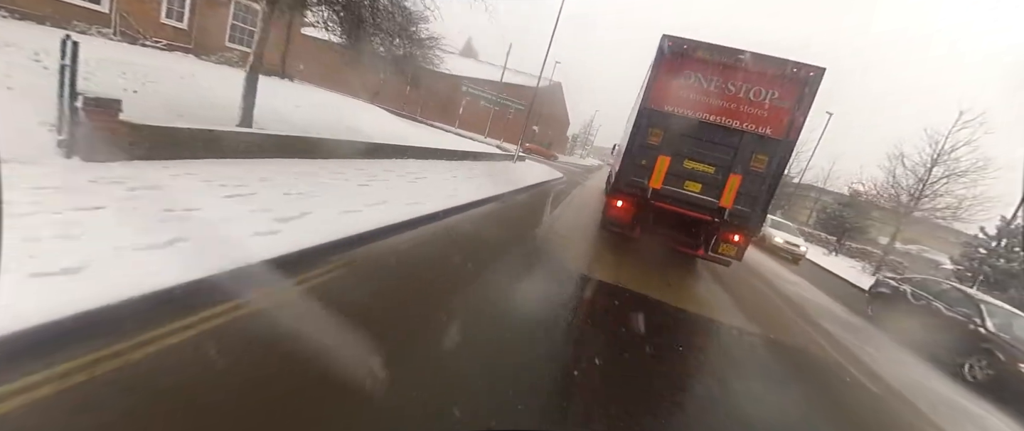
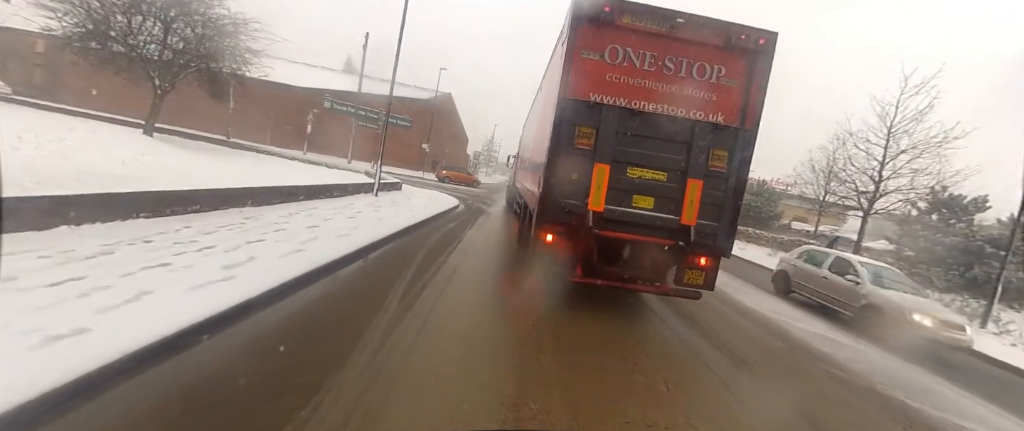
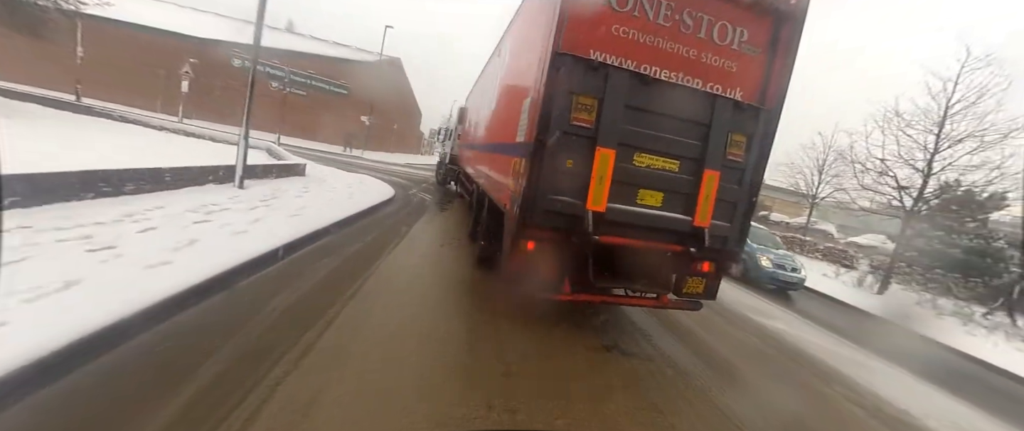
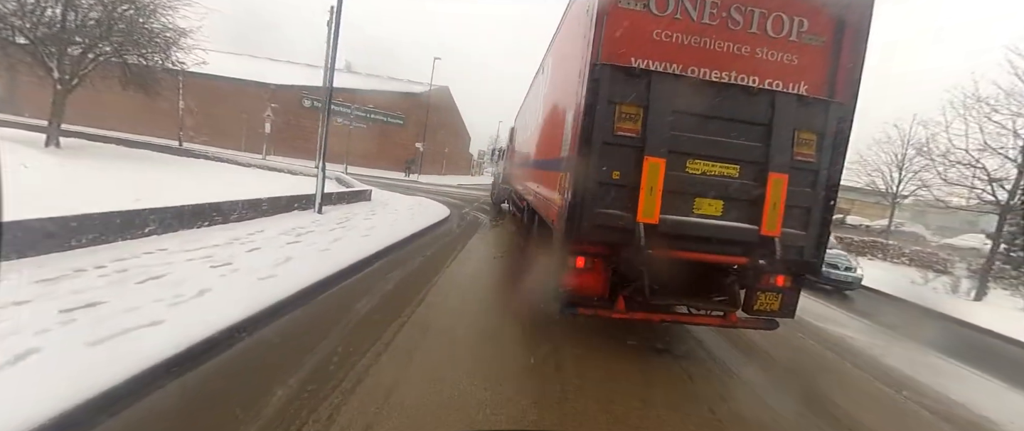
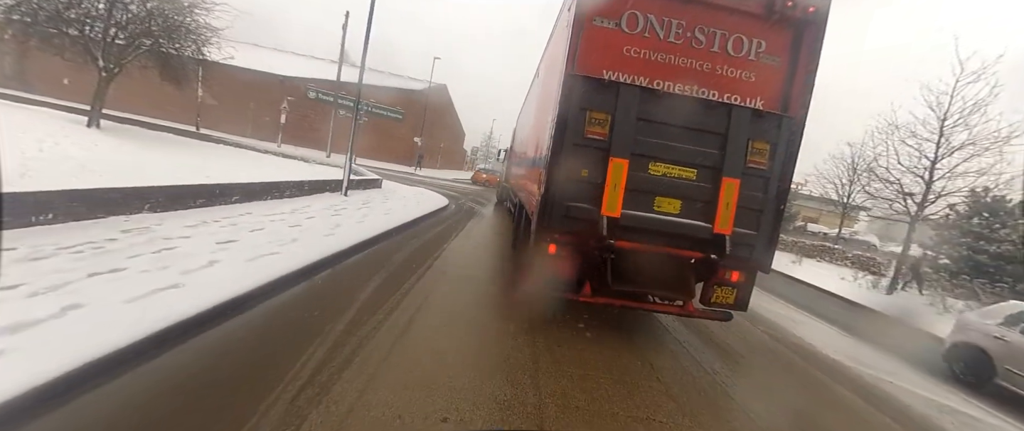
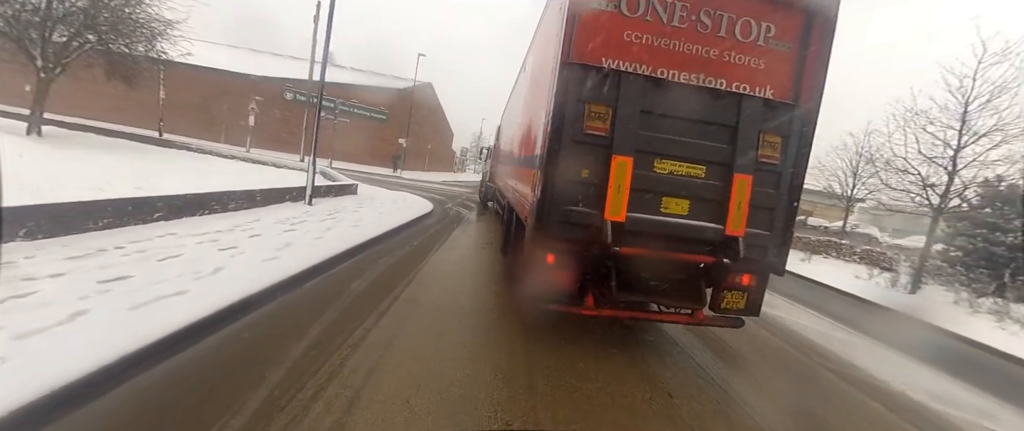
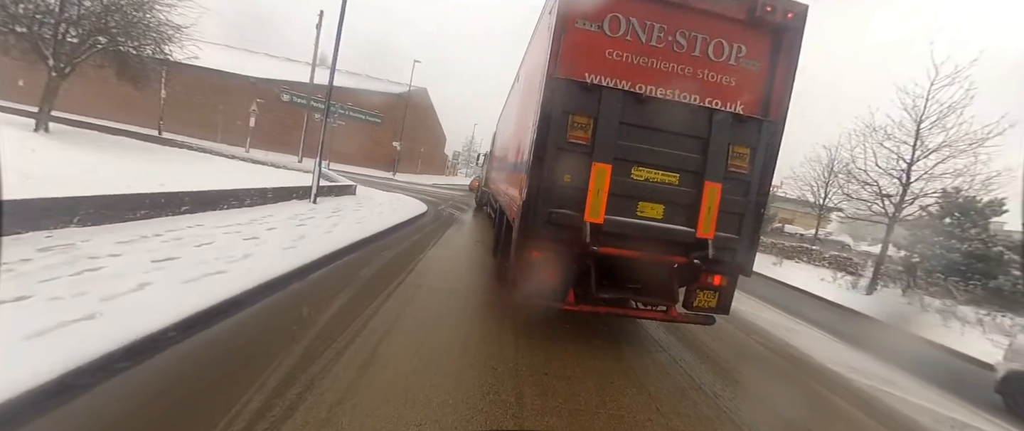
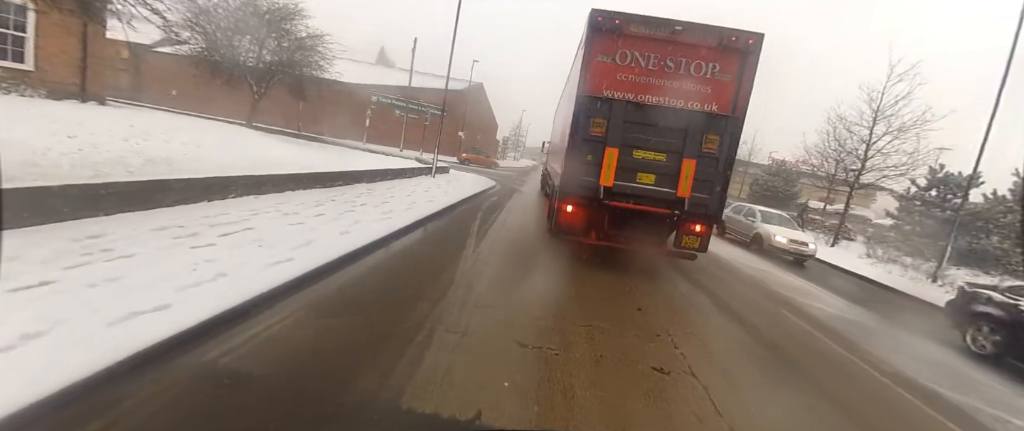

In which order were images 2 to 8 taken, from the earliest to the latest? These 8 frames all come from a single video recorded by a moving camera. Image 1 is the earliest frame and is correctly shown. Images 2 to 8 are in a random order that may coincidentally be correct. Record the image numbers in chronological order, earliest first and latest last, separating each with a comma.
8, 2, 5, 7, 6, 4, 3
